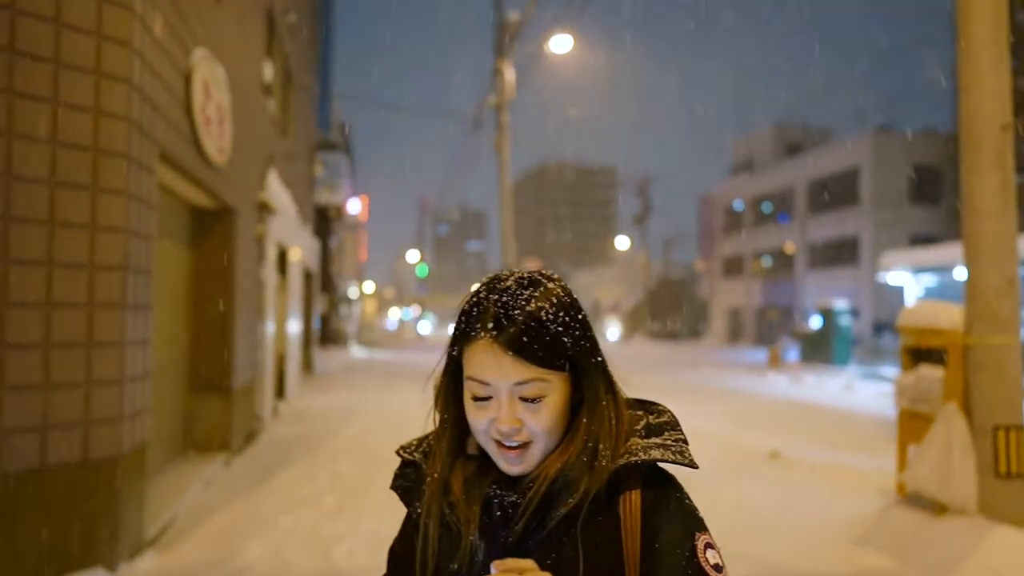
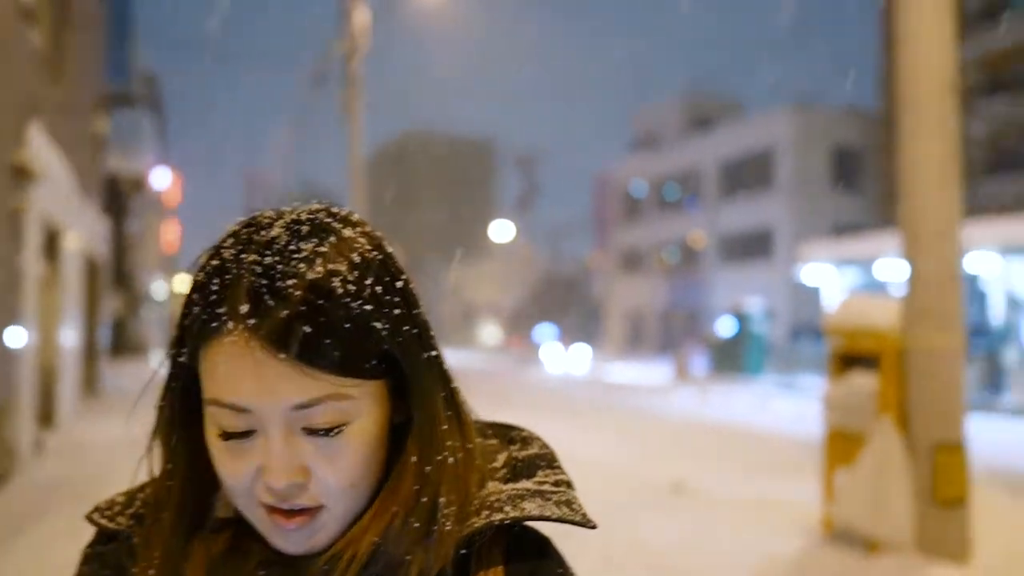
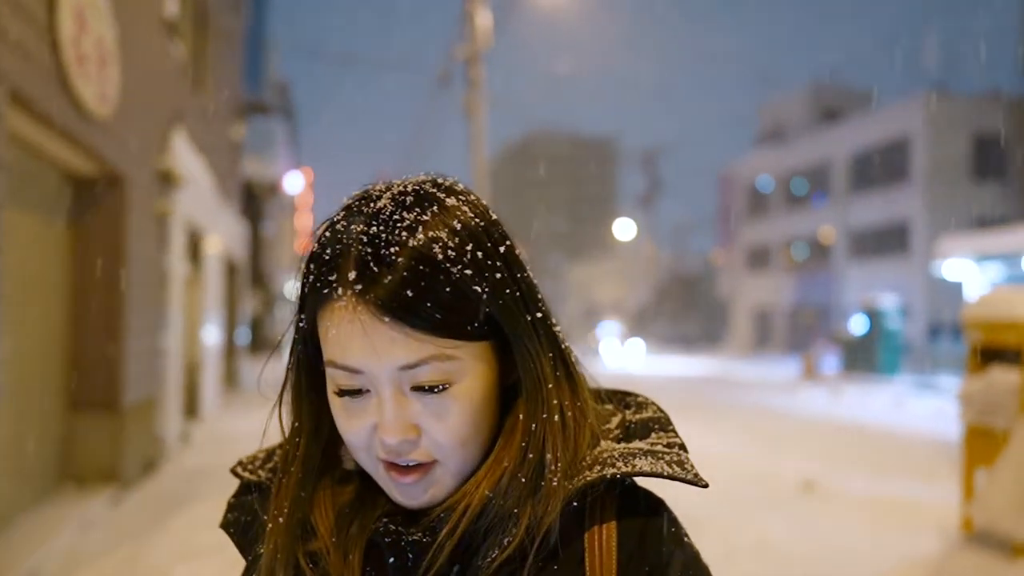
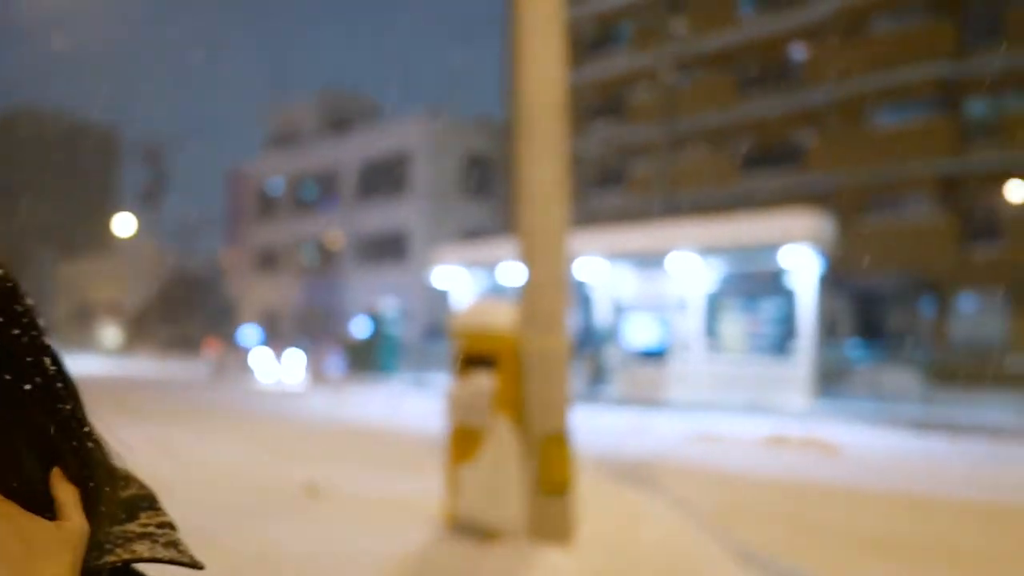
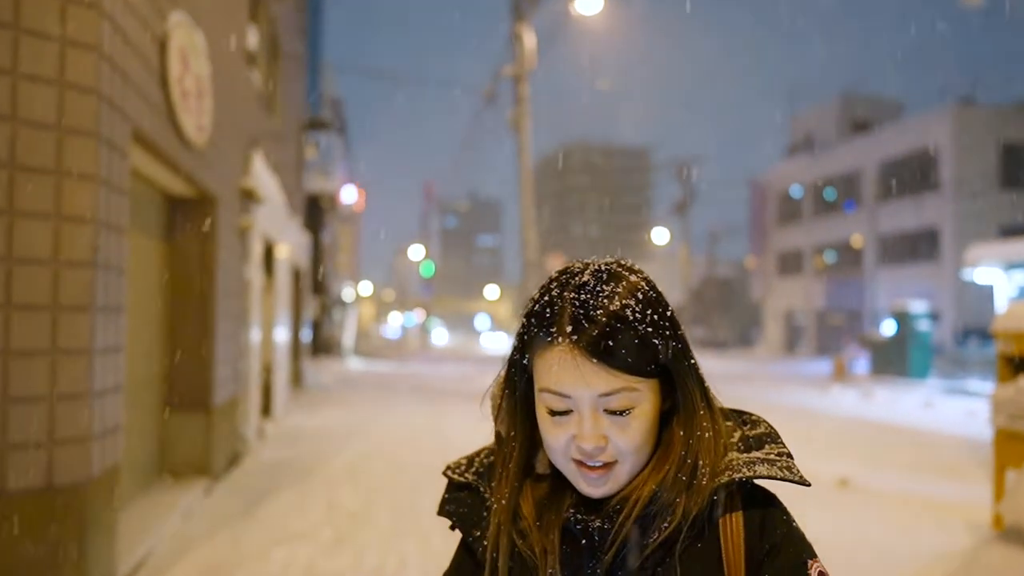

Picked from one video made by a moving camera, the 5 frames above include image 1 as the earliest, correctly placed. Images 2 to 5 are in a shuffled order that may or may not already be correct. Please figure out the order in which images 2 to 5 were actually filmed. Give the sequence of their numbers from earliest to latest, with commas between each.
5, 3, 2, 4
